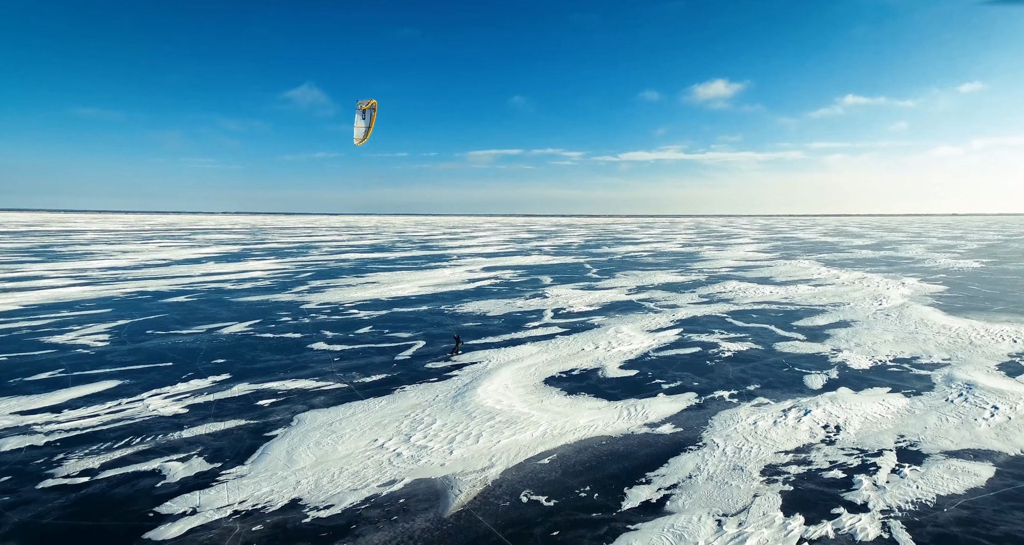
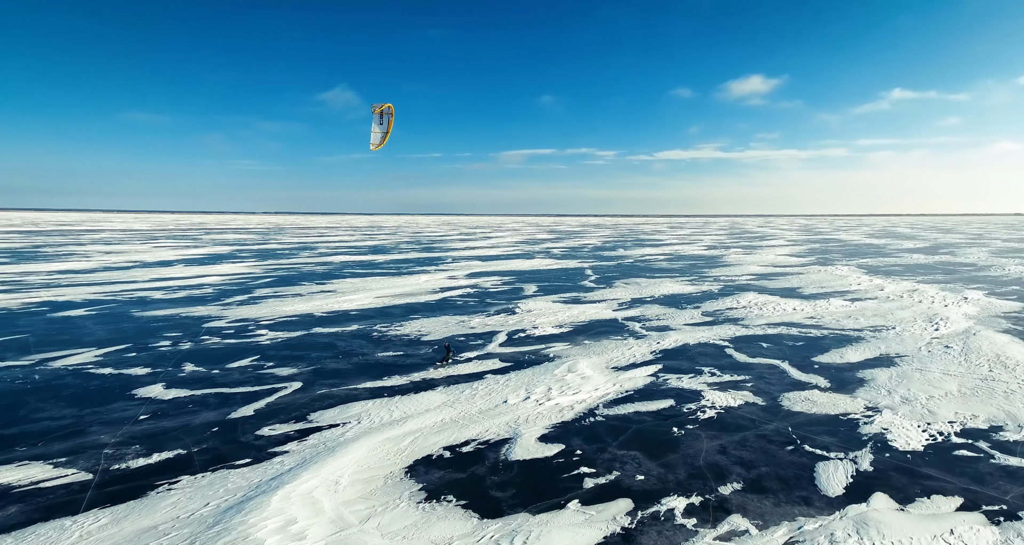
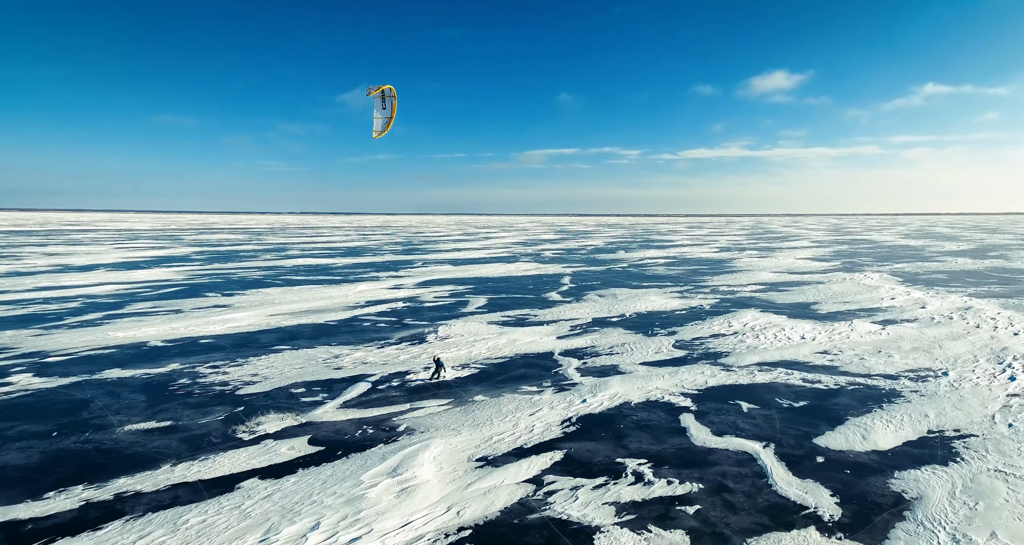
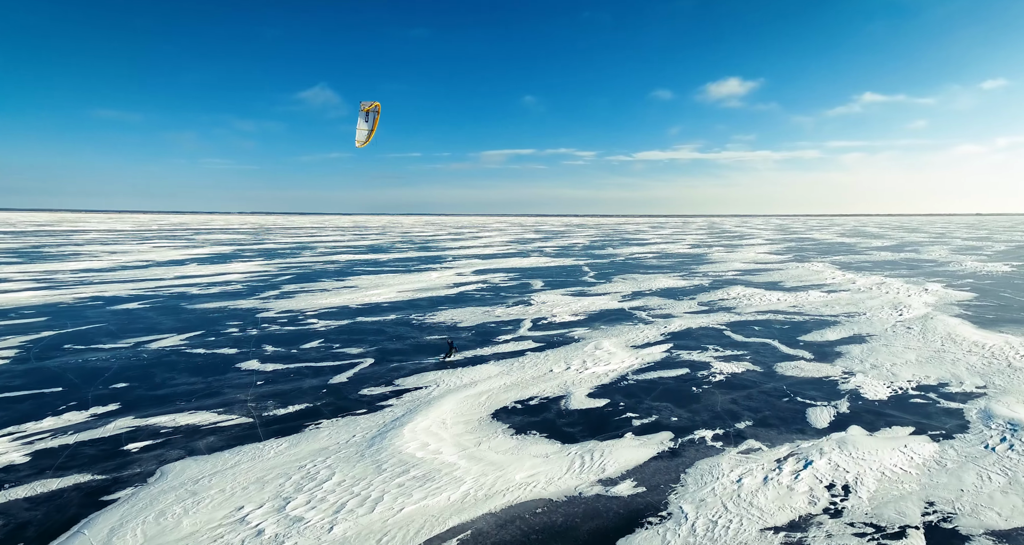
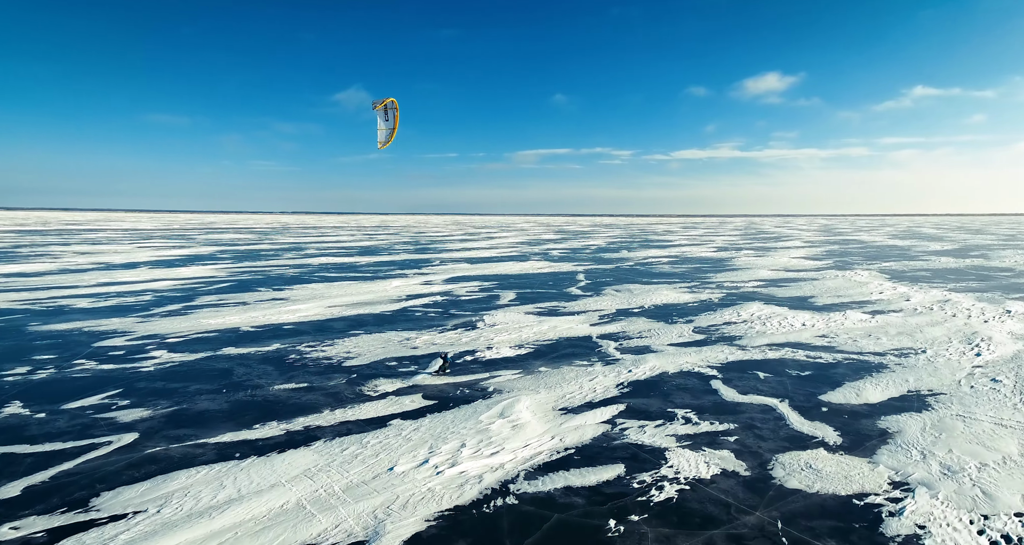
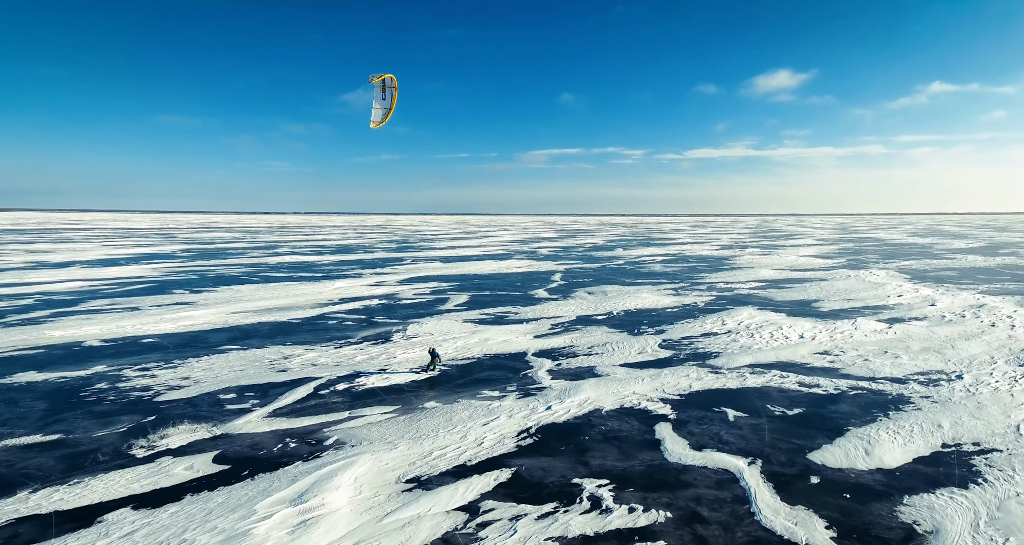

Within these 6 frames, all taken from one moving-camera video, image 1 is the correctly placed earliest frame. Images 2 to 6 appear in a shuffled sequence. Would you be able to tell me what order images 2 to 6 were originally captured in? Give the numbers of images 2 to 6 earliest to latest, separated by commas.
4, 2, 5, 3, 6
